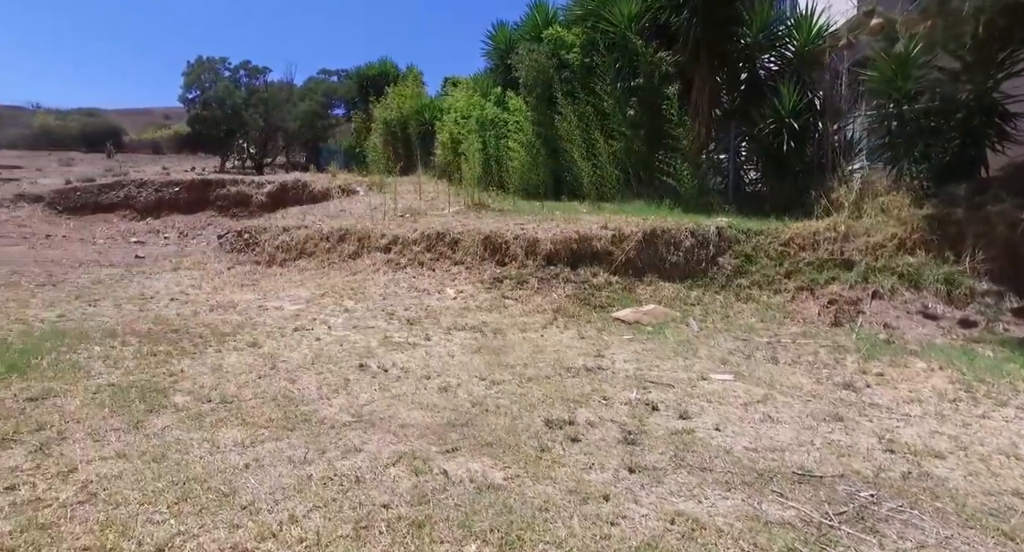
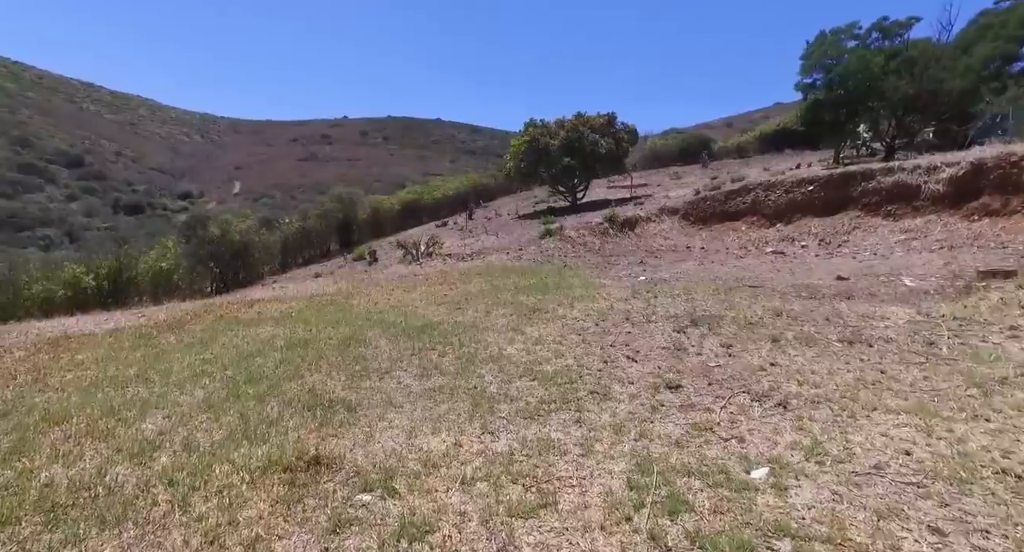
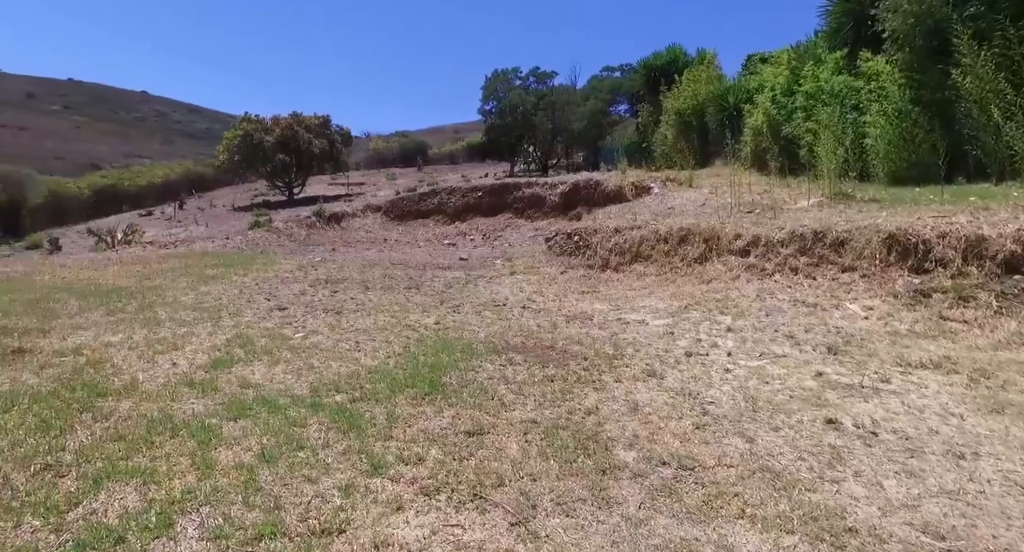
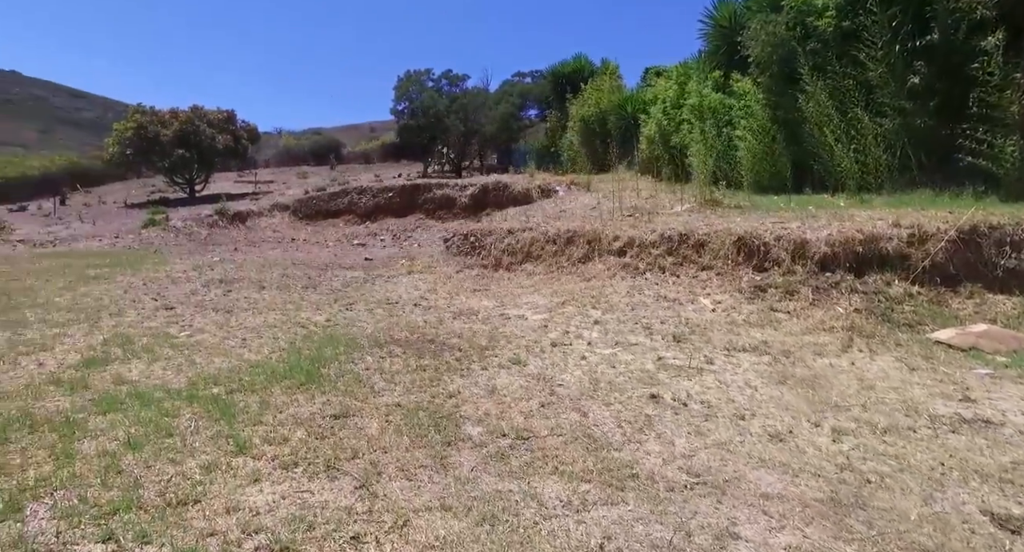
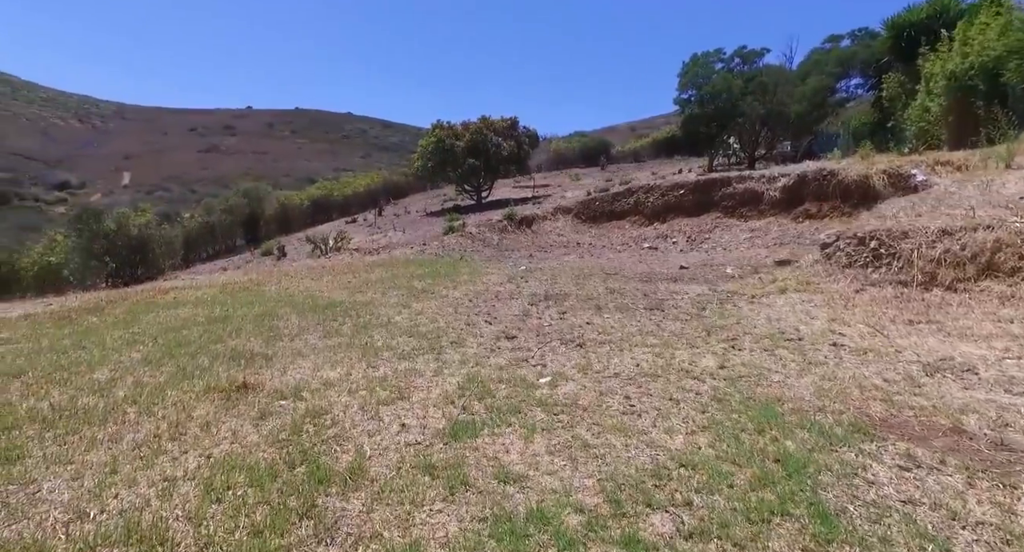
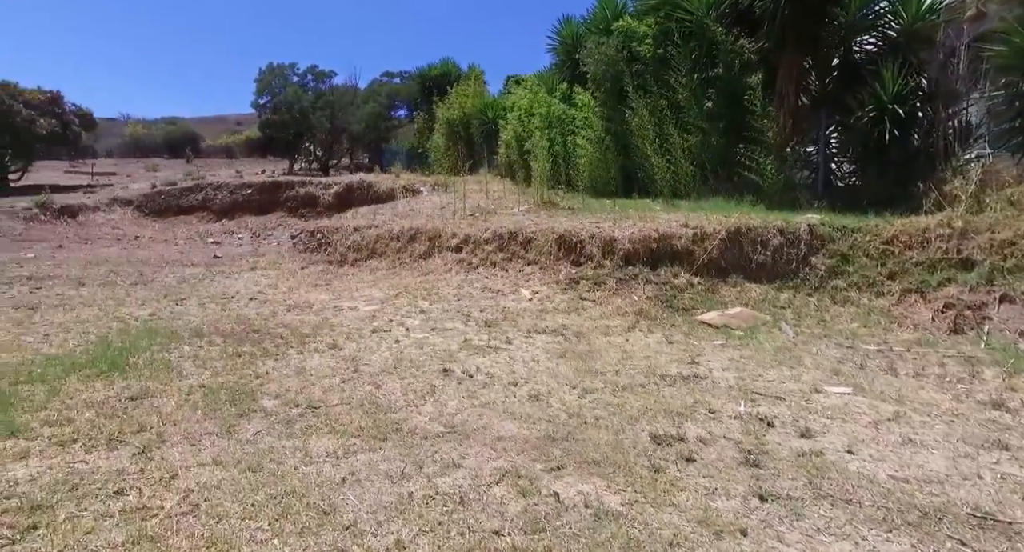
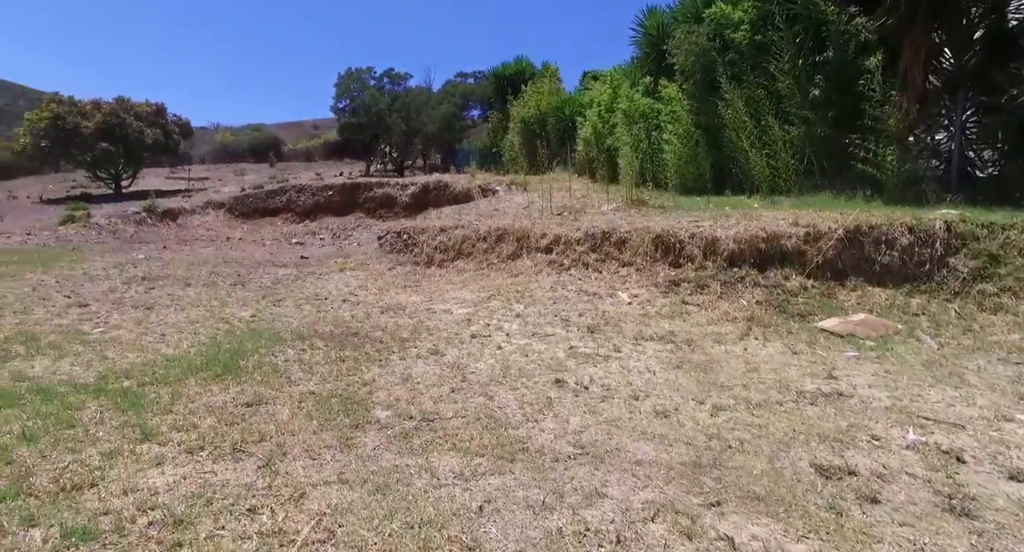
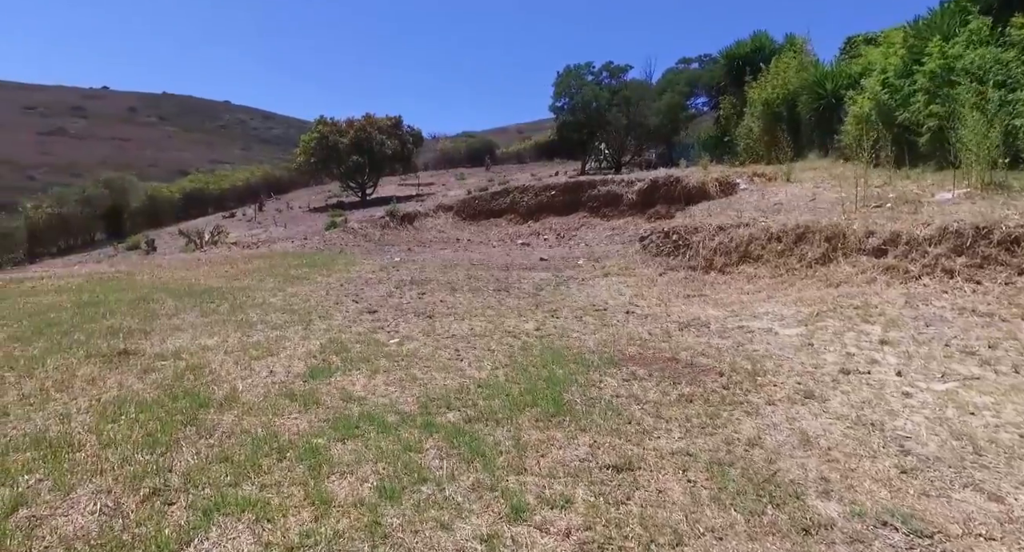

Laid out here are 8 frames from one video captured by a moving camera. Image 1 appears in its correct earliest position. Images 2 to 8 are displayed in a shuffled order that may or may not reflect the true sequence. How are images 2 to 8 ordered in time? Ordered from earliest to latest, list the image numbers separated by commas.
6, 7, 4, 3, 8, 5, 2
